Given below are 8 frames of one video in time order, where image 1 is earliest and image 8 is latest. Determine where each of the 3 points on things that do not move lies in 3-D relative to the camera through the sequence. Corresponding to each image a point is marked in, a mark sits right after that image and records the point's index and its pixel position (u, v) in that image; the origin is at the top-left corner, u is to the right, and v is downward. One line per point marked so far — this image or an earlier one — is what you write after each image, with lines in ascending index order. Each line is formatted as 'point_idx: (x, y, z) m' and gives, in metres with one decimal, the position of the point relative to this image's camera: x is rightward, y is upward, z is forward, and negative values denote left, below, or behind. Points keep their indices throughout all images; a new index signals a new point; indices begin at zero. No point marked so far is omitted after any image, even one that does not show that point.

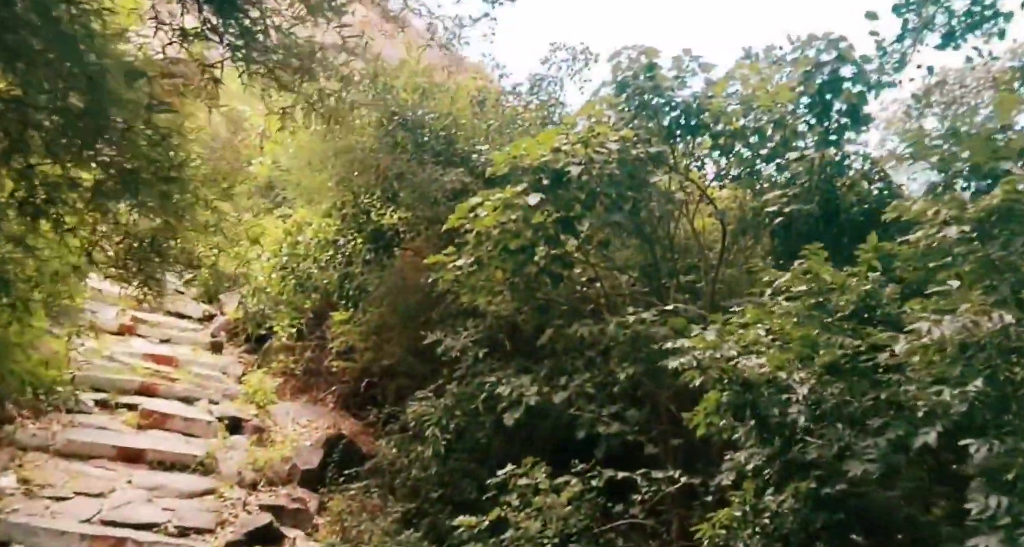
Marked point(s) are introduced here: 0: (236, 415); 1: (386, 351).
0: (-1.8, -0.9, +6.2) m
1: (-0.8, -0.5, +6.3) m
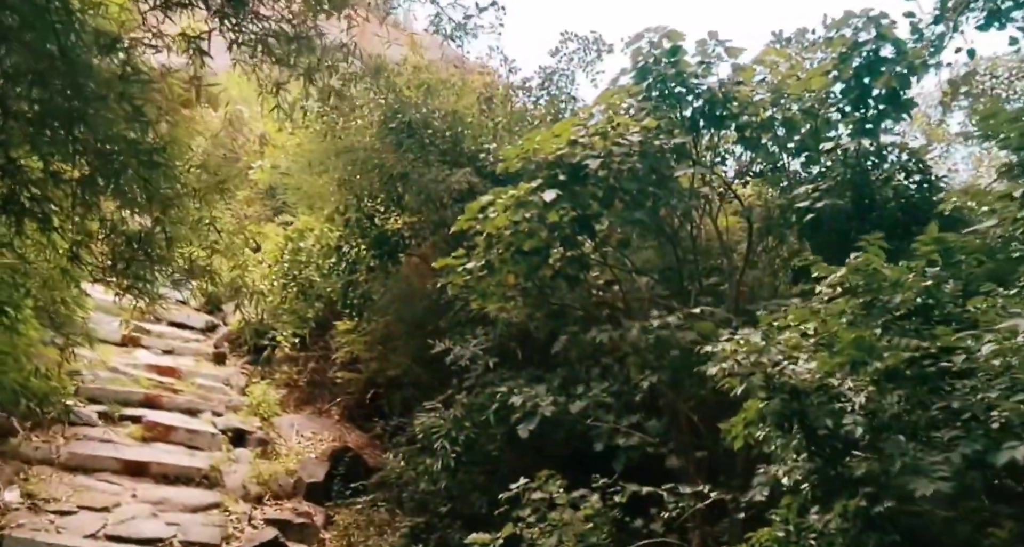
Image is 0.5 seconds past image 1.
0: (-1.7, -1.0, +6.0) m
1: (-0.8, -0.6, +6.1) m
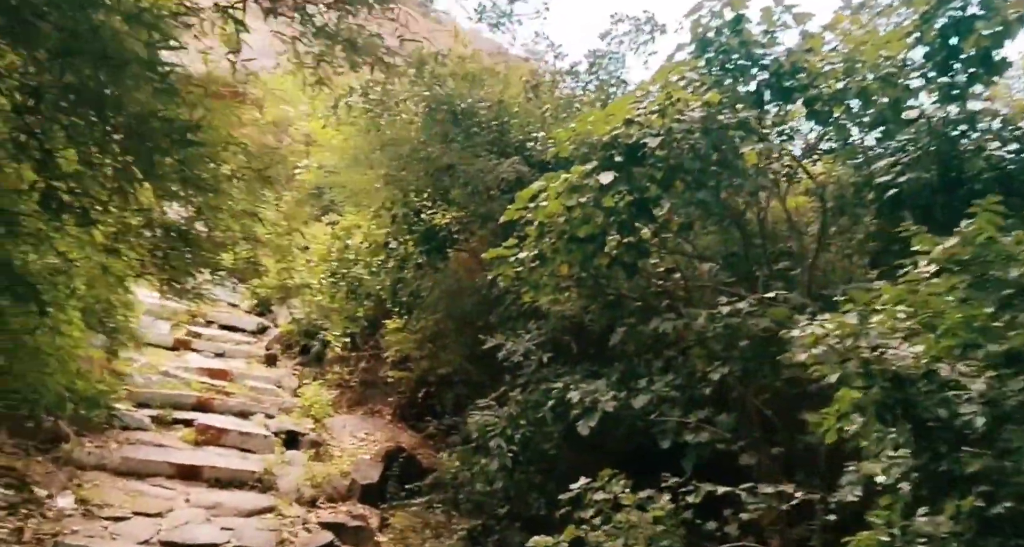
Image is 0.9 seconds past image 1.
0: (-1.4, -1.0, +5.9) m
1: (-0.4, -0.5, +5.9) m
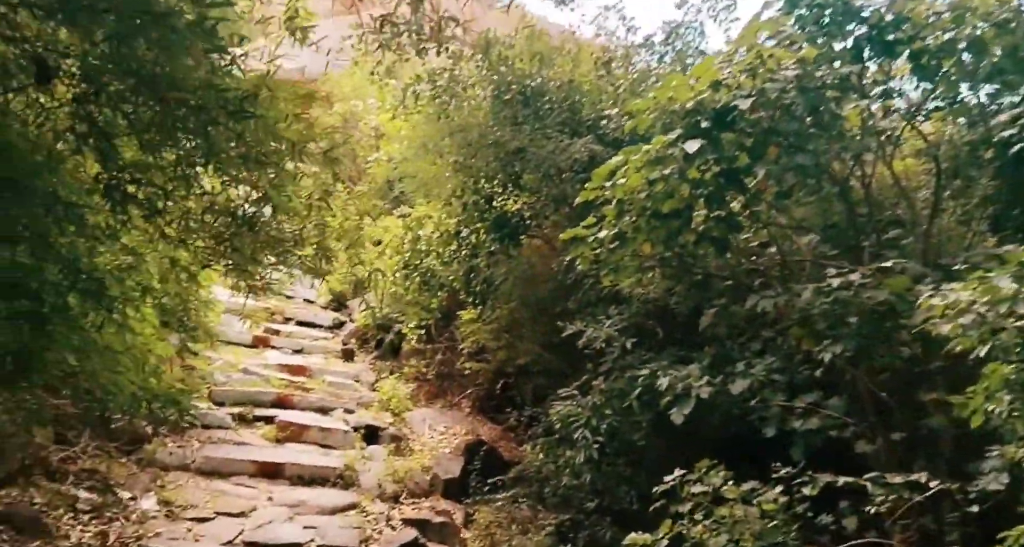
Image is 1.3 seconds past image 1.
0: (-0.9, -0.9, +5.8) m
1: (+0.1, -0.5, +5.8) m
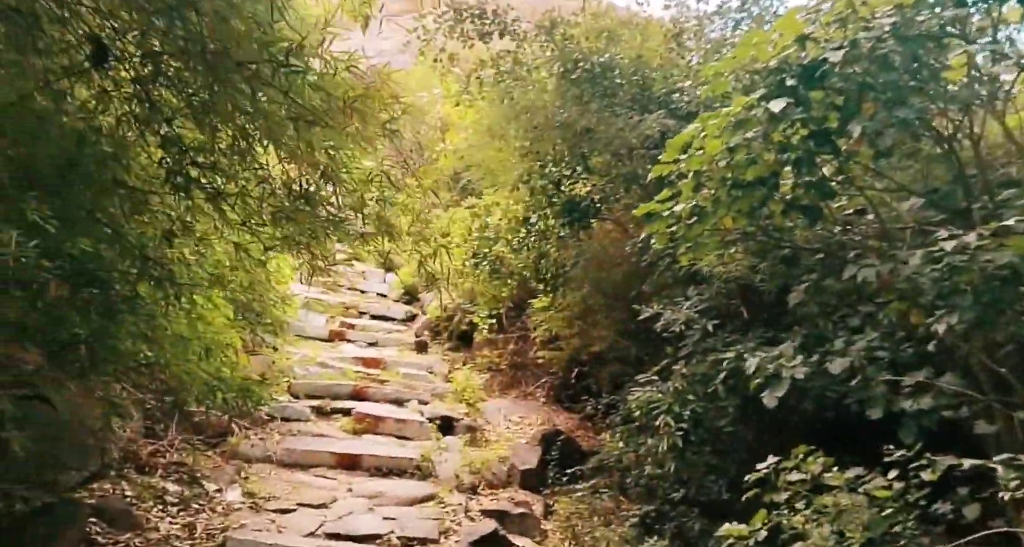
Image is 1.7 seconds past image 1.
0: (-0.4, -0.9, +5.7) m
1: (+0.5, -0.4, +5.6) m
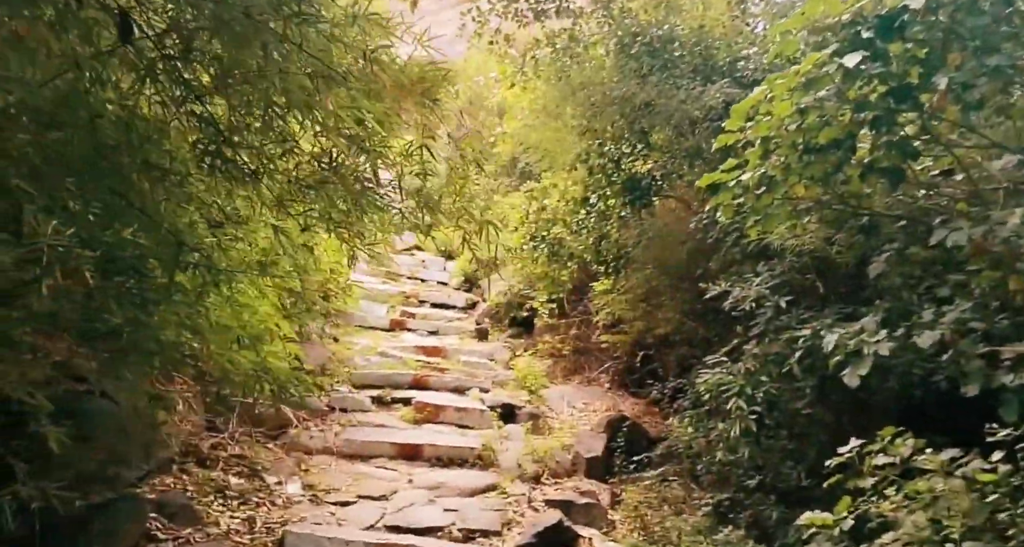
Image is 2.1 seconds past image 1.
0: (0.0, -0.8, +5.6) m
1: (+0.8, -0.3, +5.4) m
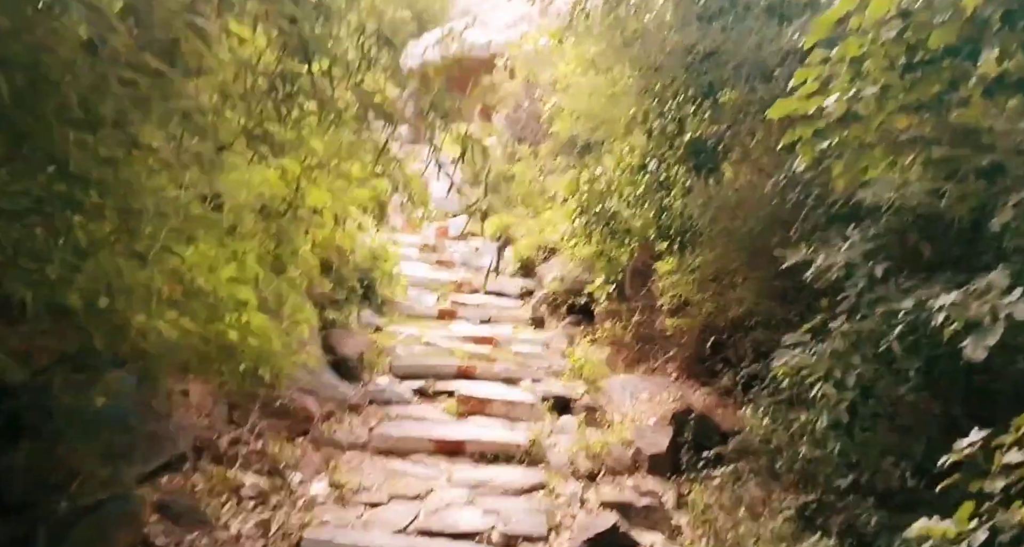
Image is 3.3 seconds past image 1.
0: (+0.3, -0.7, +5.1) m
1: (+1.1, -0.1, +4.8) m
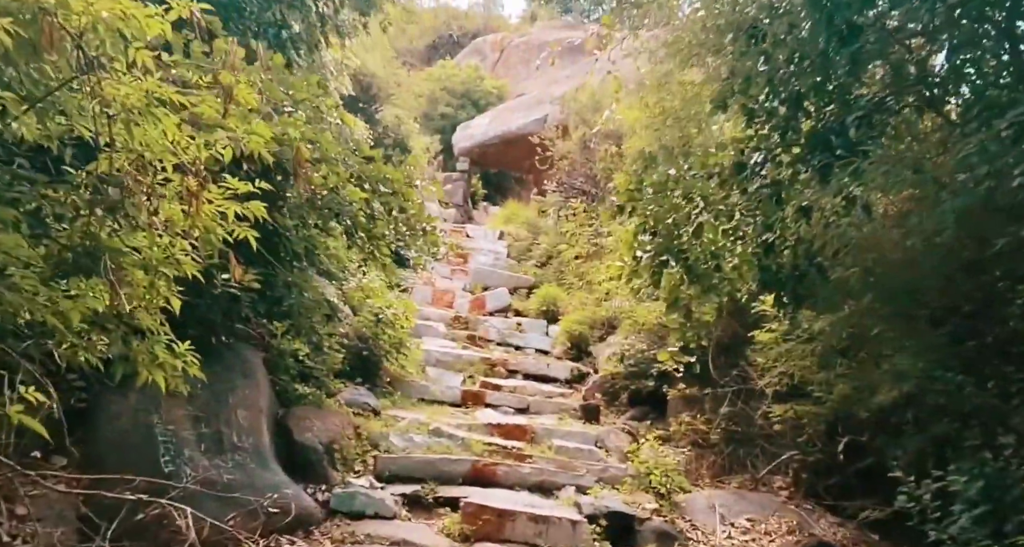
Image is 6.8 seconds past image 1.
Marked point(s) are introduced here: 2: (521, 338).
0: (+0.4, -0.9, +3.4) m
1: (+1.2, -0.3, +3.2) m
2: (+0.1, -0.5, +6.6) m
